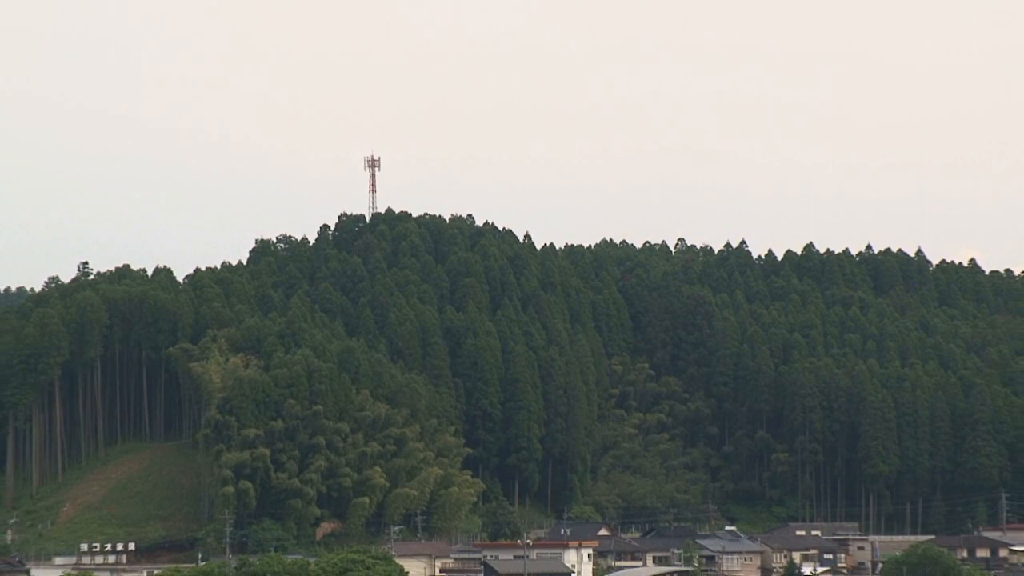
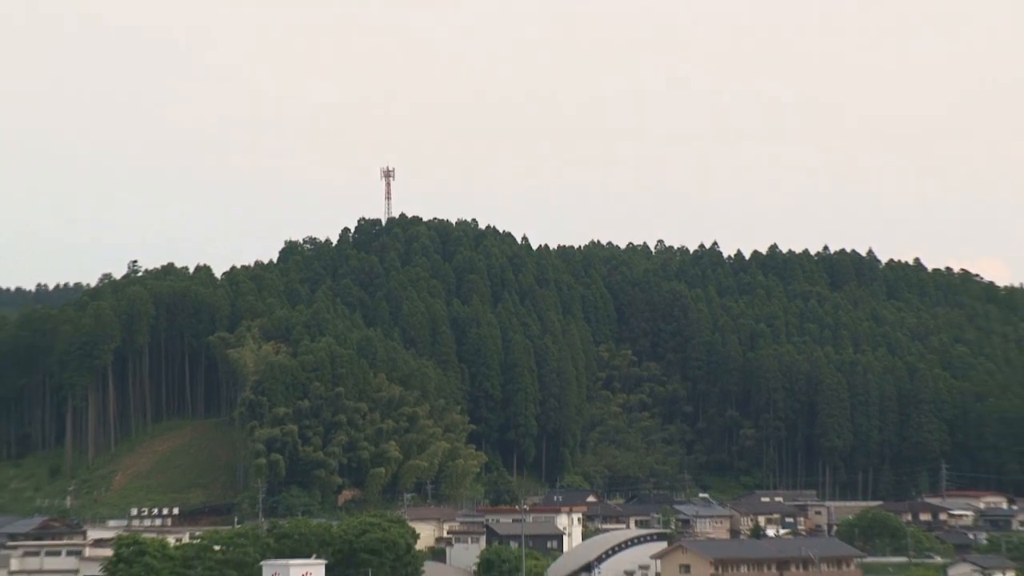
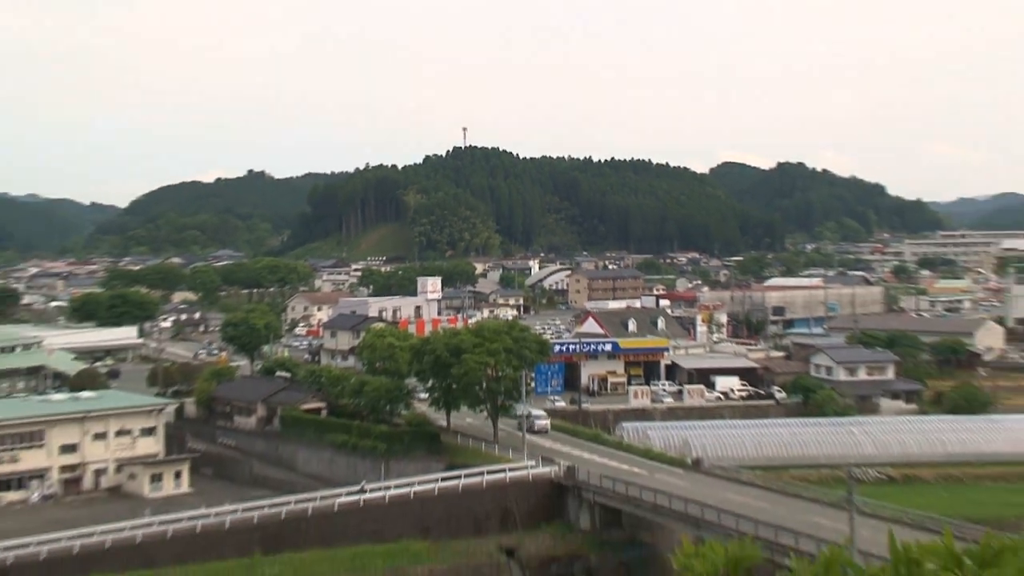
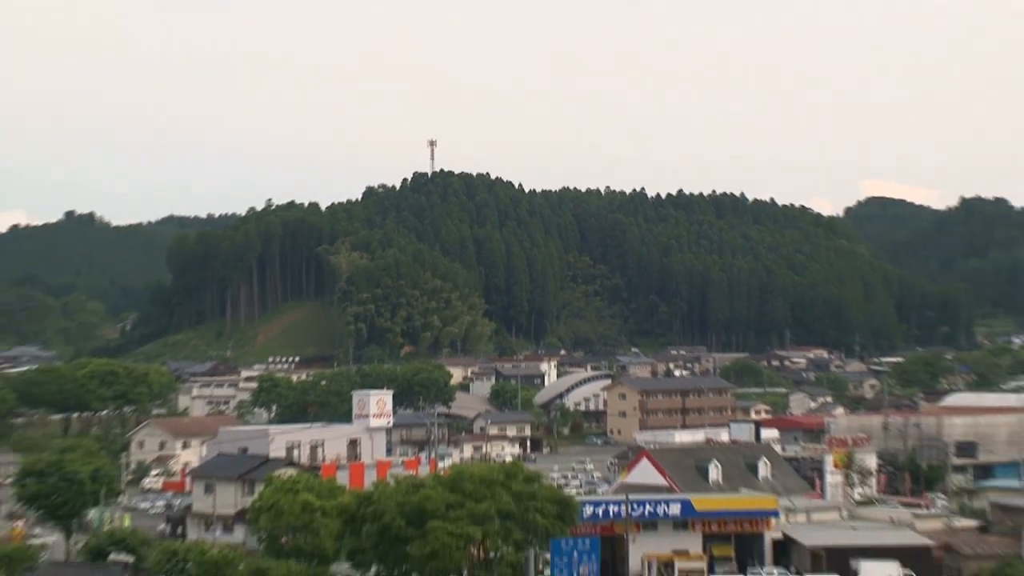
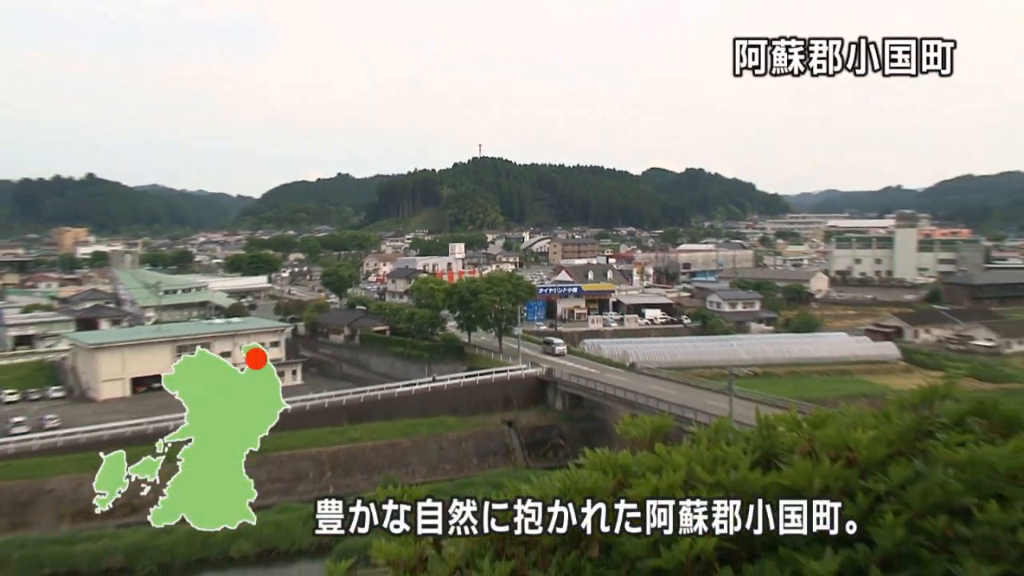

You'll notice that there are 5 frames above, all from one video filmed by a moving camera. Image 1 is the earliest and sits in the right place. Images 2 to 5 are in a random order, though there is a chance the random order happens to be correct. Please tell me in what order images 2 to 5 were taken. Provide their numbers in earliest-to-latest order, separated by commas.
2, 4, 3, 5
